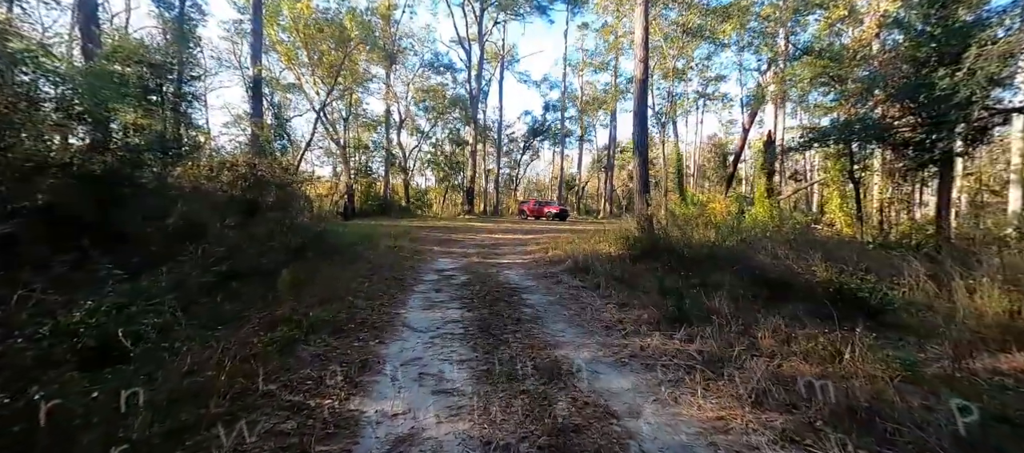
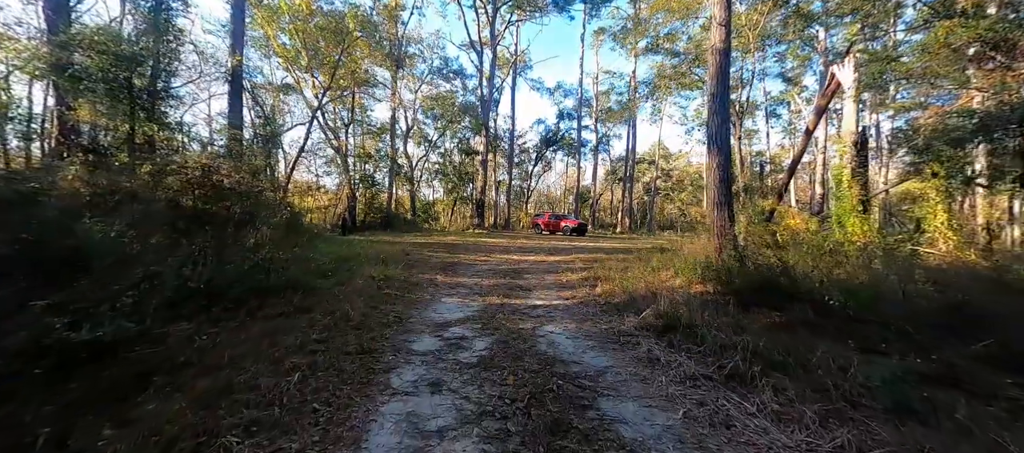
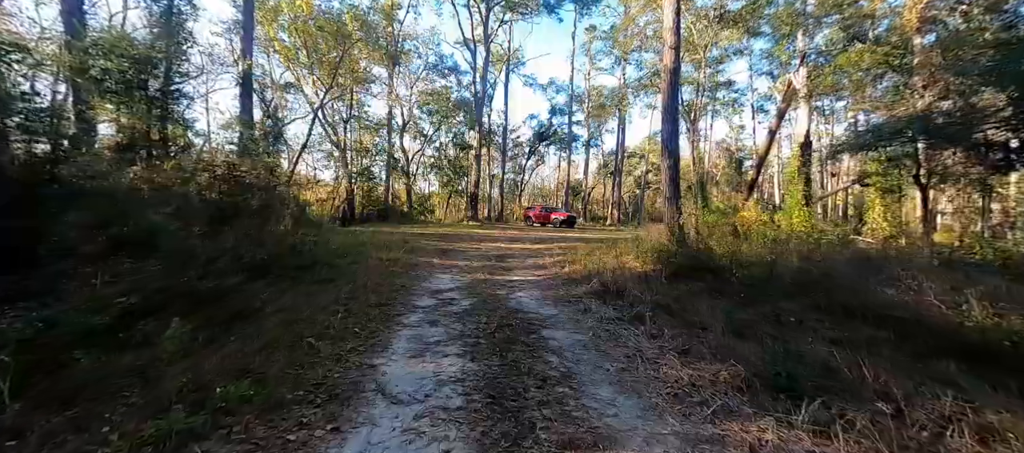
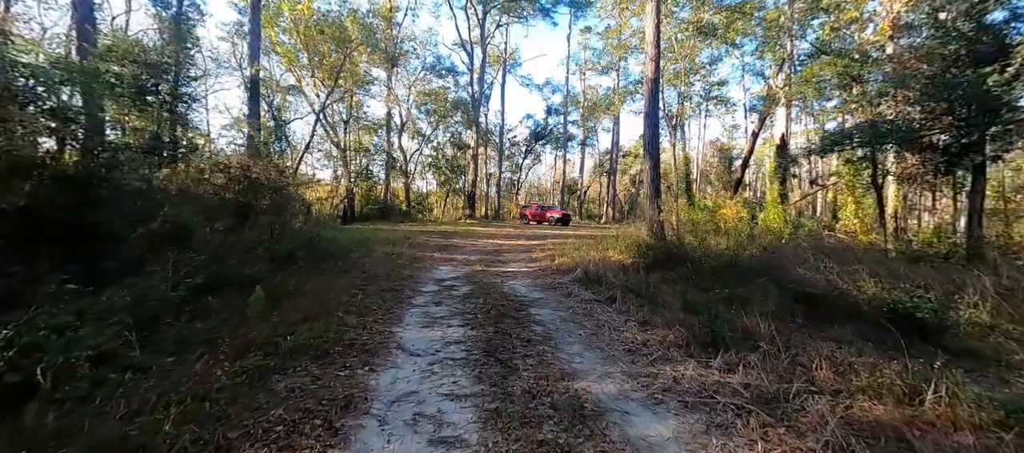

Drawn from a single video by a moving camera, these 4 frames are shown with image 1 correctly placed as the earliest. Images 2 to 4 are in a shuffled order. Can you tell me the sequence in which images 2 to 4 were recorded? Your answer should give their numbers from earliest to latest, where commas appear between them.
4, 3, 2
